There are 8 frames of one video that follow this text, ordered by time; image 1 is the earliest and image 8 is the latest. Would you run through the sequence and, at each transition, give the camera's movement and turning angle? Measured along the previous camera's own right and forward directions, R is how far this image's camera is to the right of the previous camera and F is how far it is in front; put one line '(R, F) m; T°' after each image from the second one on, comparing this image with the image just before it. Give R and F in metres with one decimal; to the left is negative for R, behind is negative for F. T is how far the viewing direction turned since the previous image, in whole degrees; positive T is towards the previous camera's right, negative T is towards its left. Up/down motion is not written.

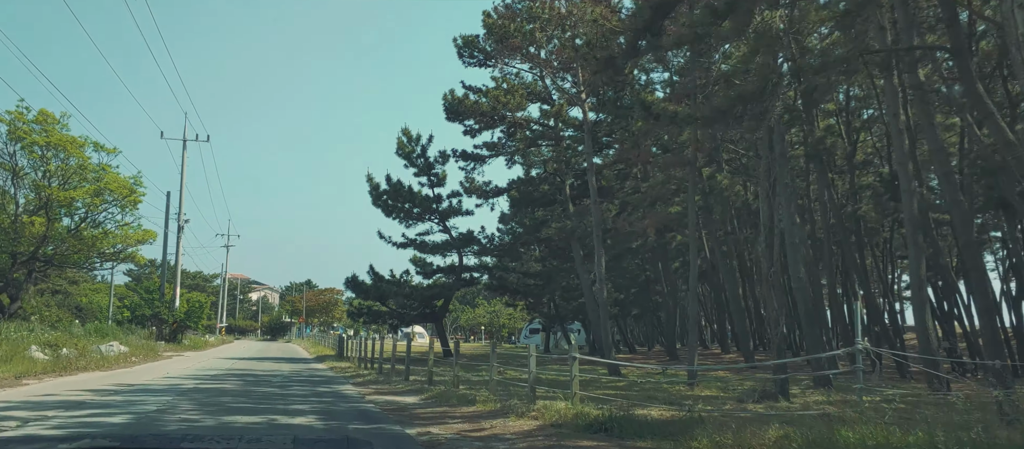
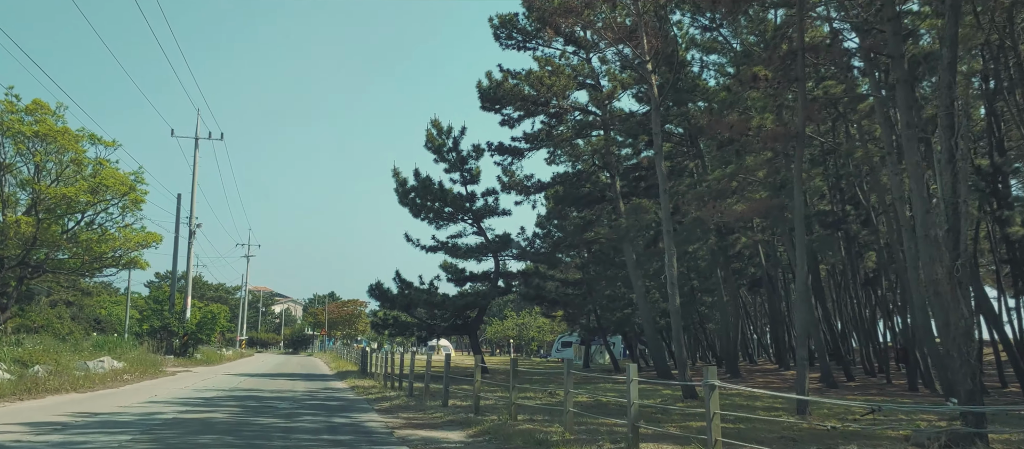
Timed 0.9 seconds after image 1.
(-0.7, +3.4) m; -2°
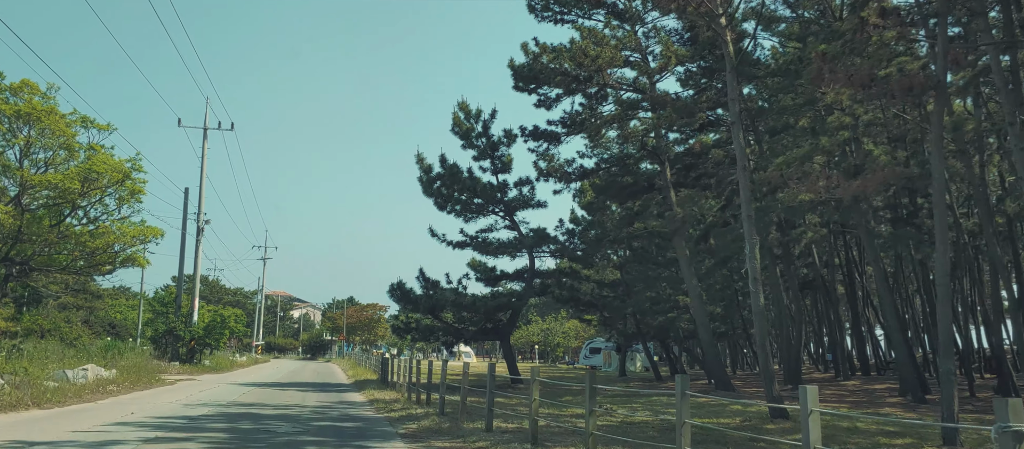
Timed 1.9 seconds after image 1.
(-0.6, +2.9) m; -1°
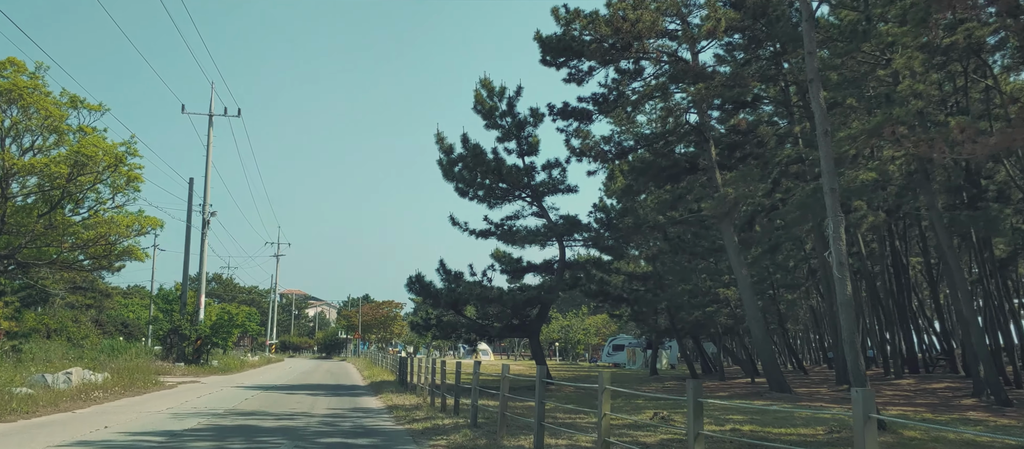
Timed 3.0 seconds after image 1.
(-0.4, +2.2) m; -1°
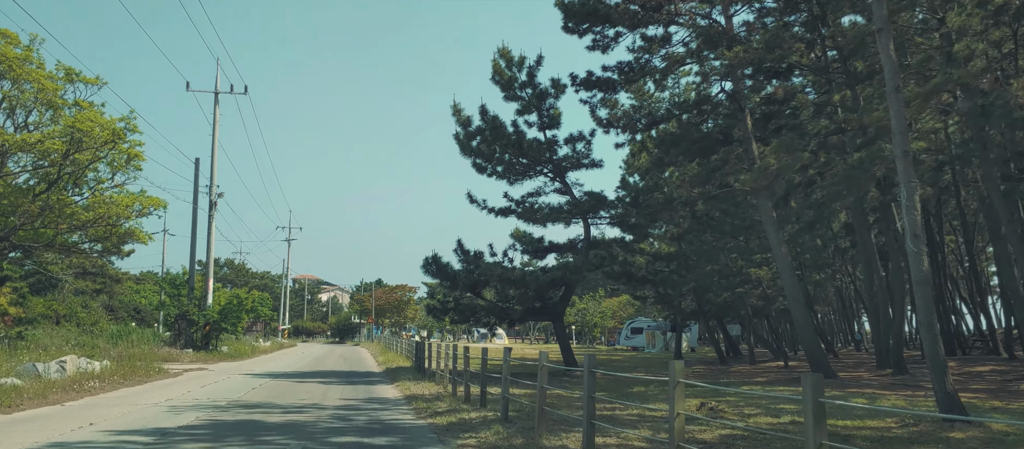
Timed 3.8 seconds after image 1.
(-0.3, +1.3) m; -1°
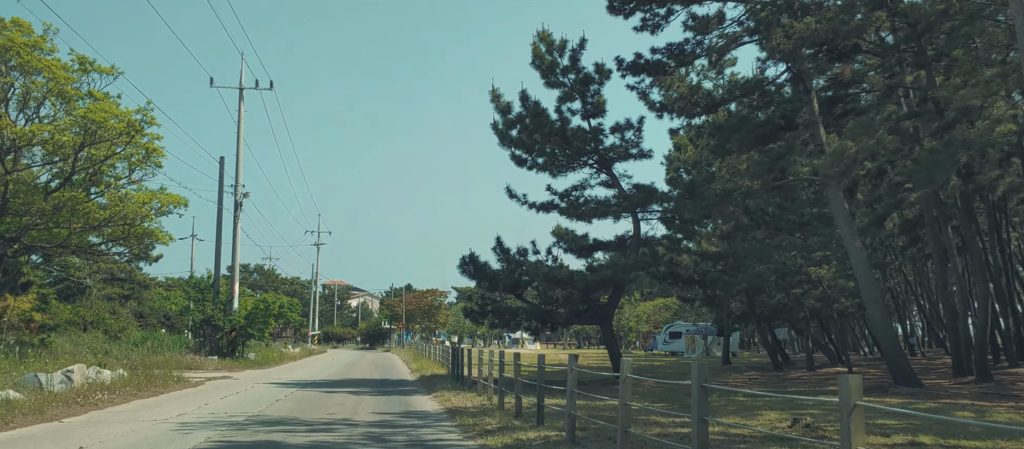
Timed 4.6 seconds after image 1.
(-0.4, +1.6) m; -2°
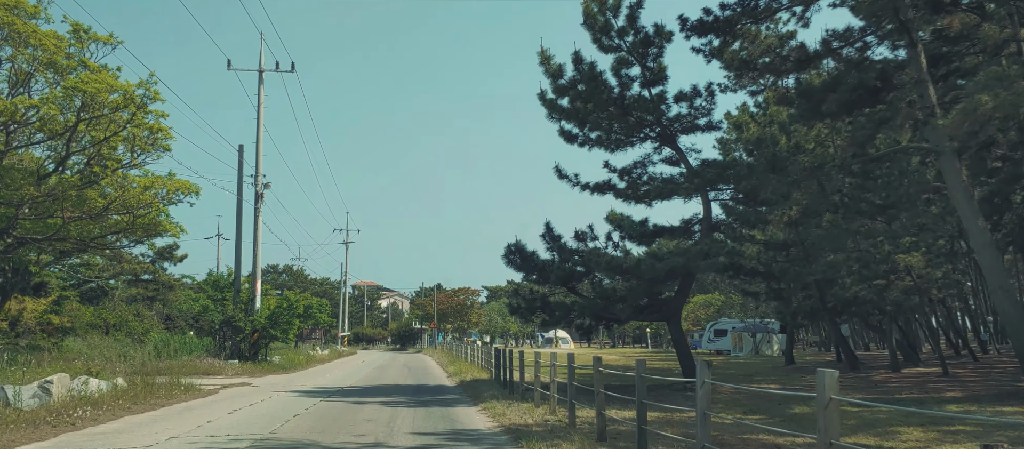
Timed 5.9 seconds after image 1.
(-0.5, +2.6) m; -2°
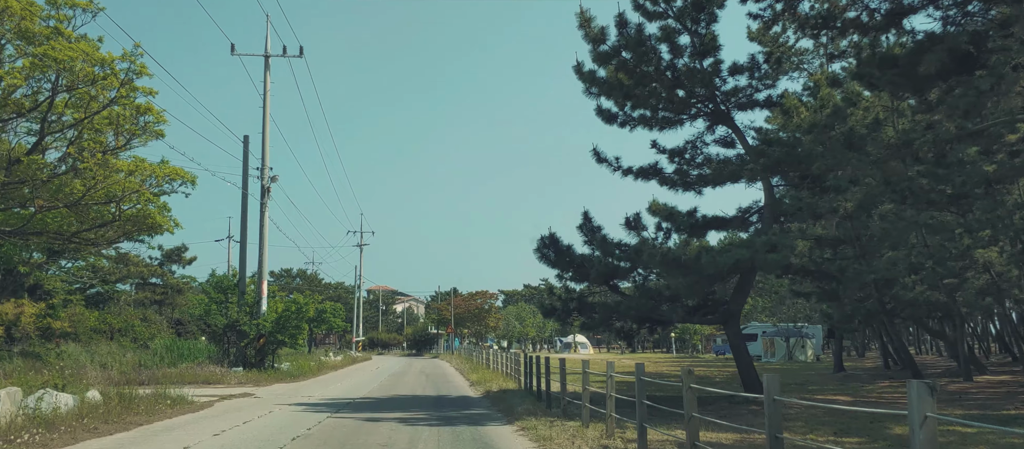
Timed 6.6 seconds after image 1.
(-0.4, +2.2) m; -1°
